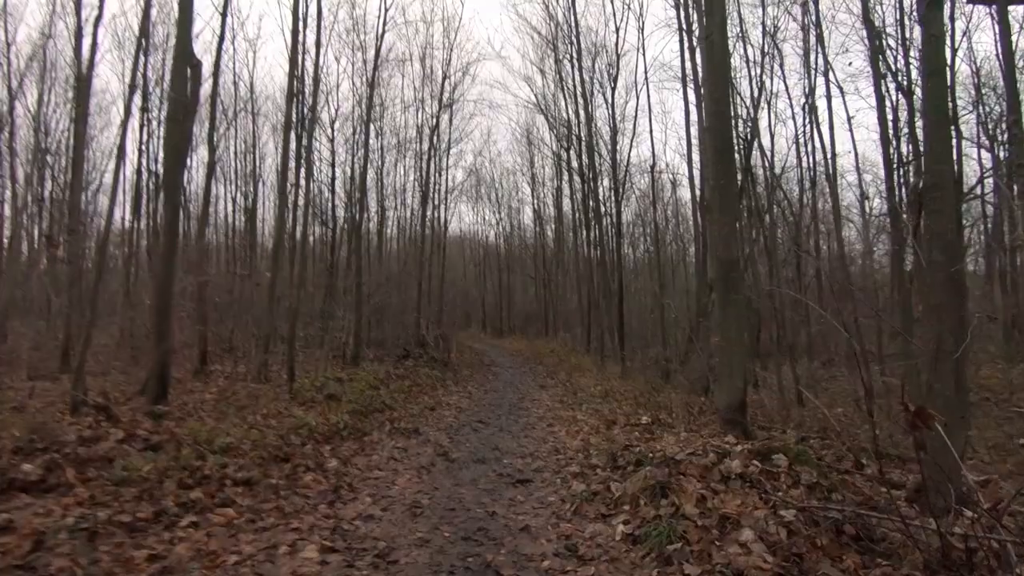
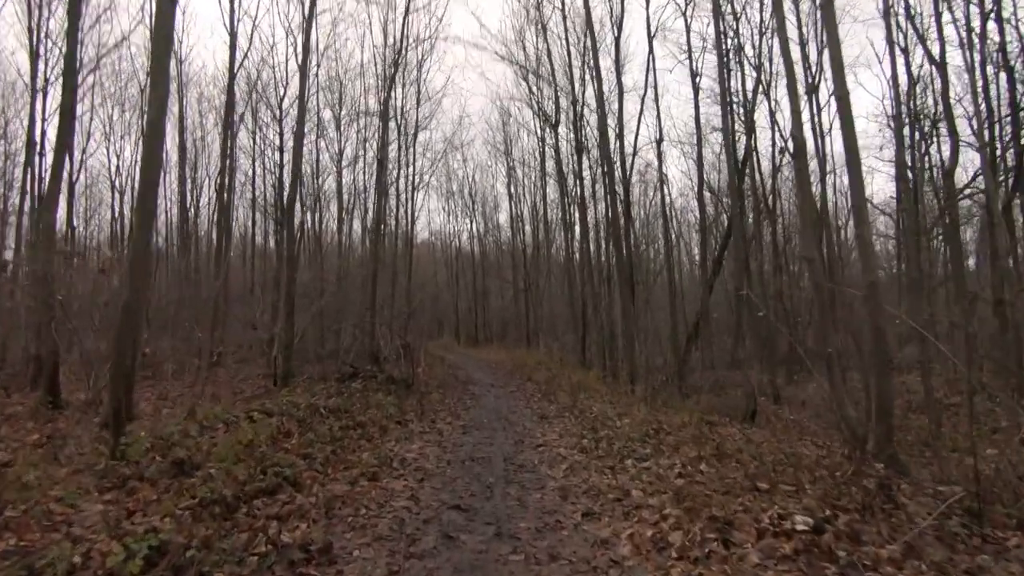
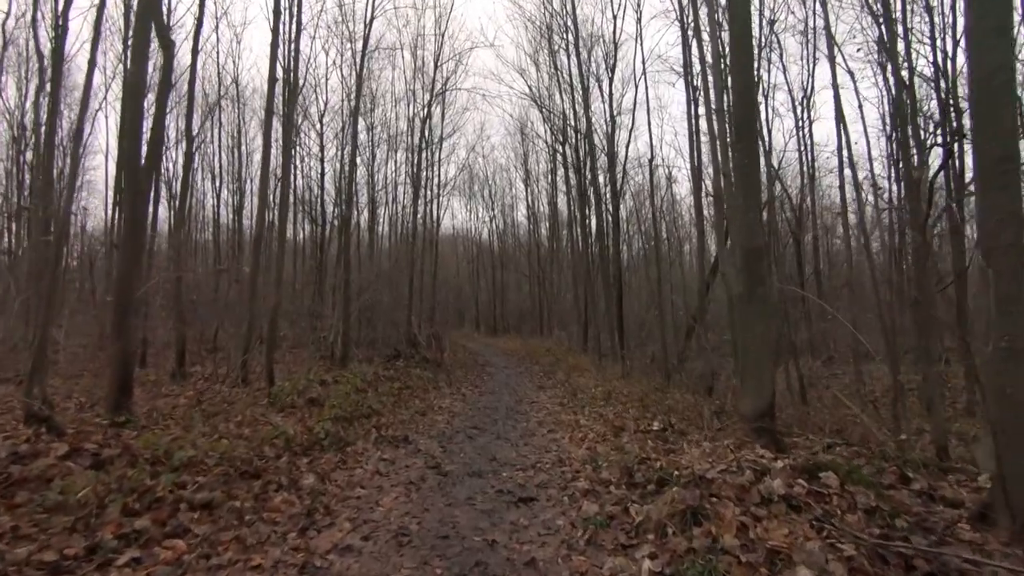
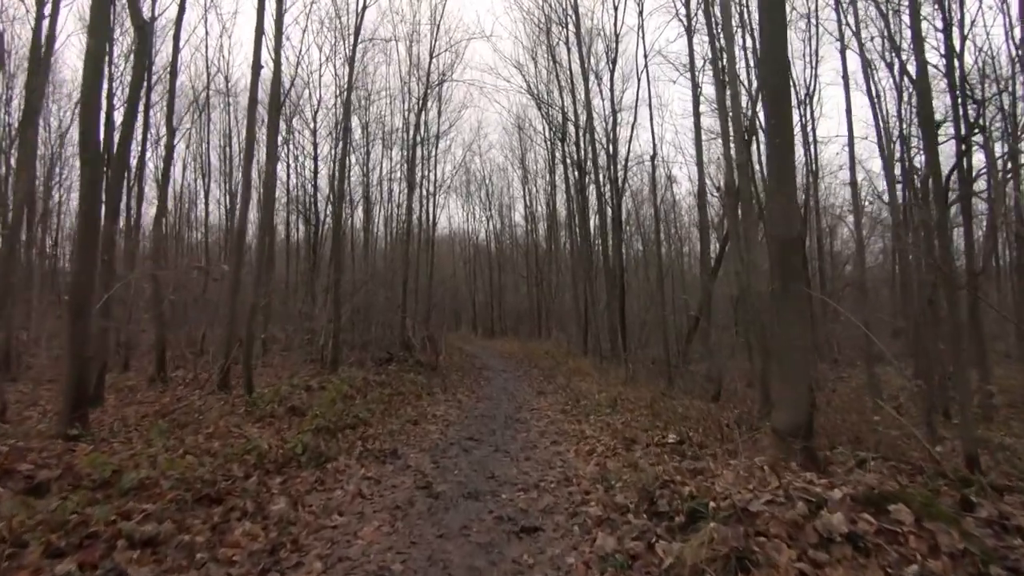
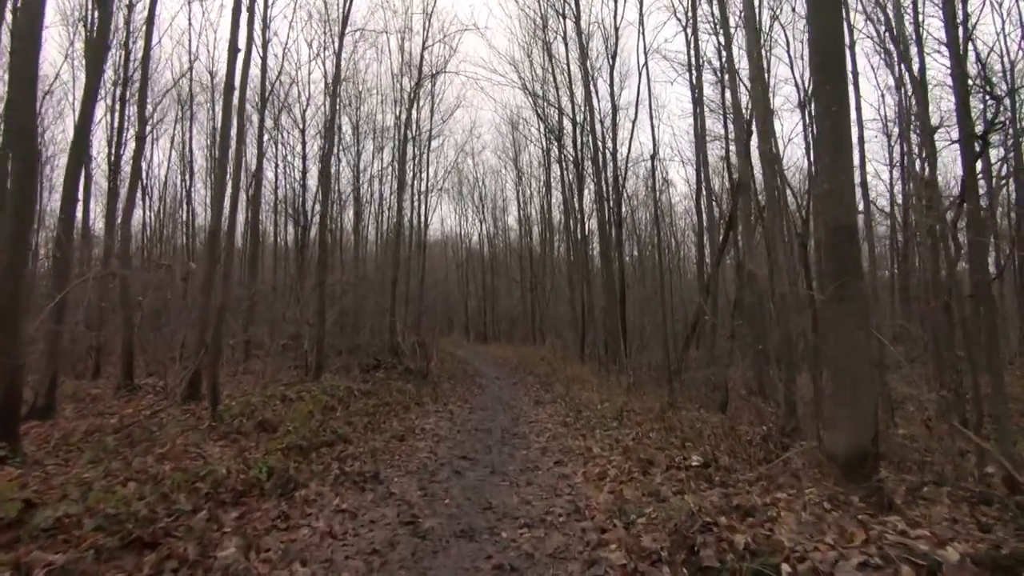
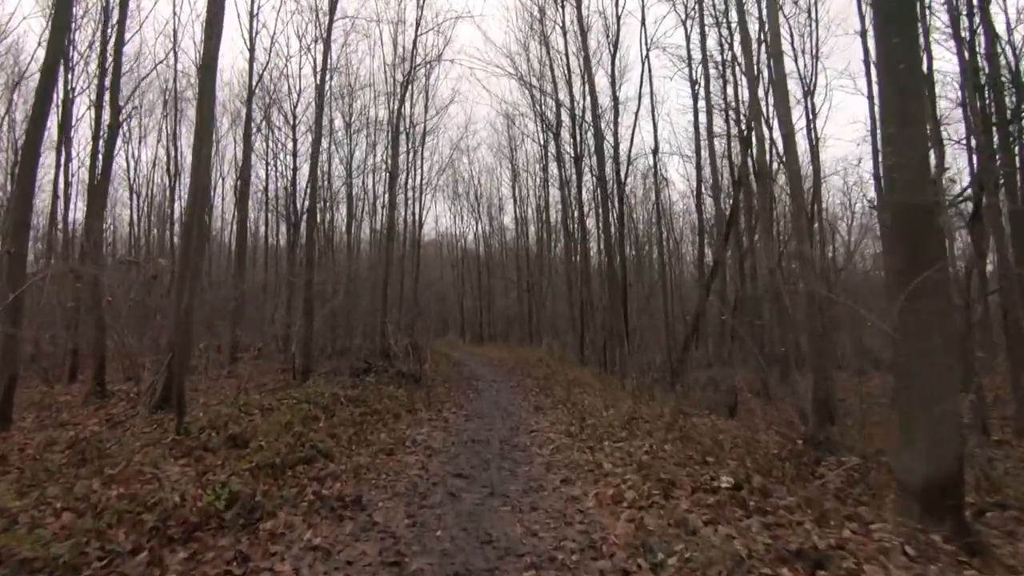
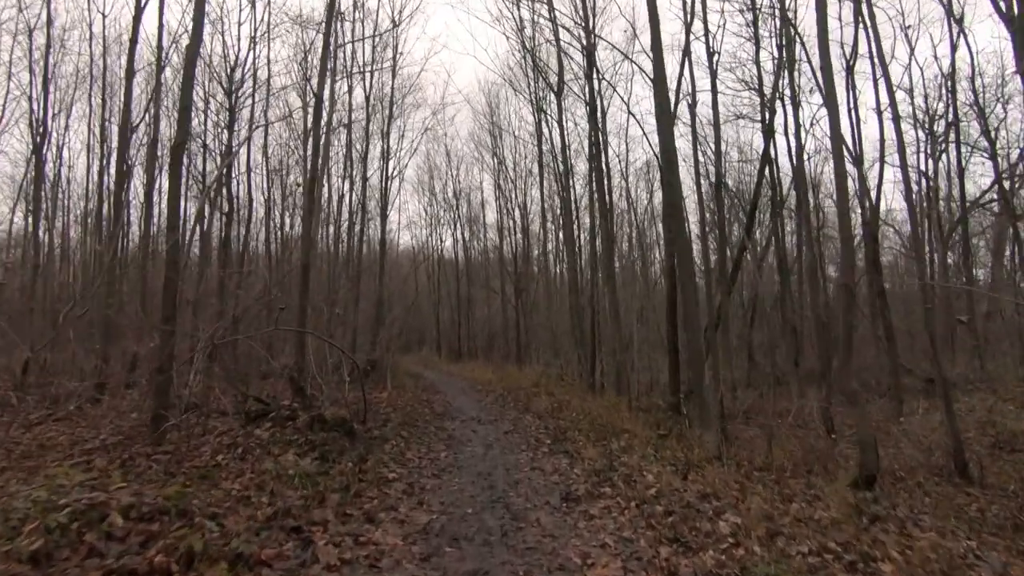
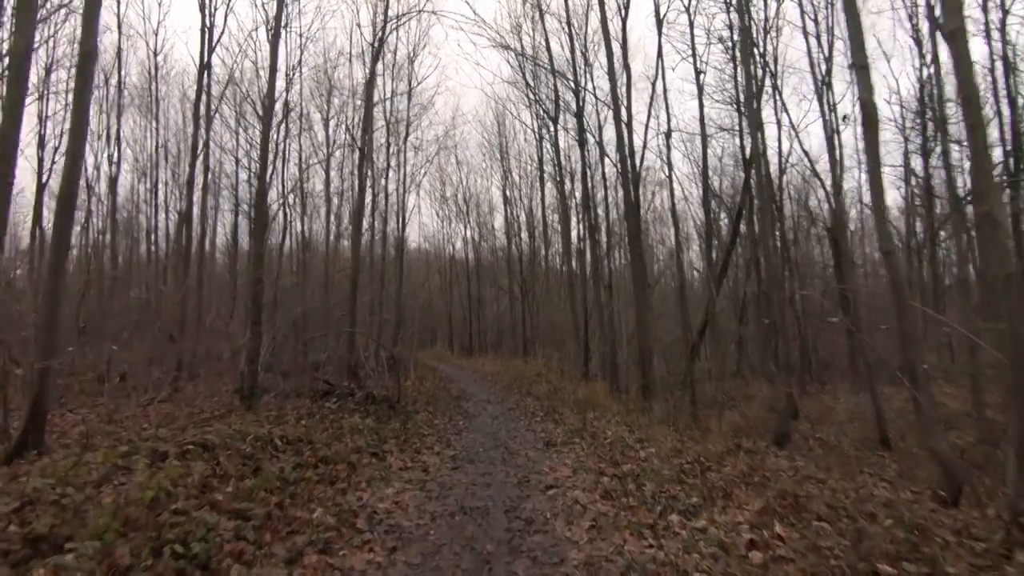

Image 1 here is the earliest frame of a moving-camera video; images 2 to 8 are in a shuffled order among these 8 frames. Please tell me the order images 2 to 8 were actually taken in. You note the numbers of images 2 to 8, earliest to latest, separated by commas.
3, 4, 5, 6, 2, 8, 7
